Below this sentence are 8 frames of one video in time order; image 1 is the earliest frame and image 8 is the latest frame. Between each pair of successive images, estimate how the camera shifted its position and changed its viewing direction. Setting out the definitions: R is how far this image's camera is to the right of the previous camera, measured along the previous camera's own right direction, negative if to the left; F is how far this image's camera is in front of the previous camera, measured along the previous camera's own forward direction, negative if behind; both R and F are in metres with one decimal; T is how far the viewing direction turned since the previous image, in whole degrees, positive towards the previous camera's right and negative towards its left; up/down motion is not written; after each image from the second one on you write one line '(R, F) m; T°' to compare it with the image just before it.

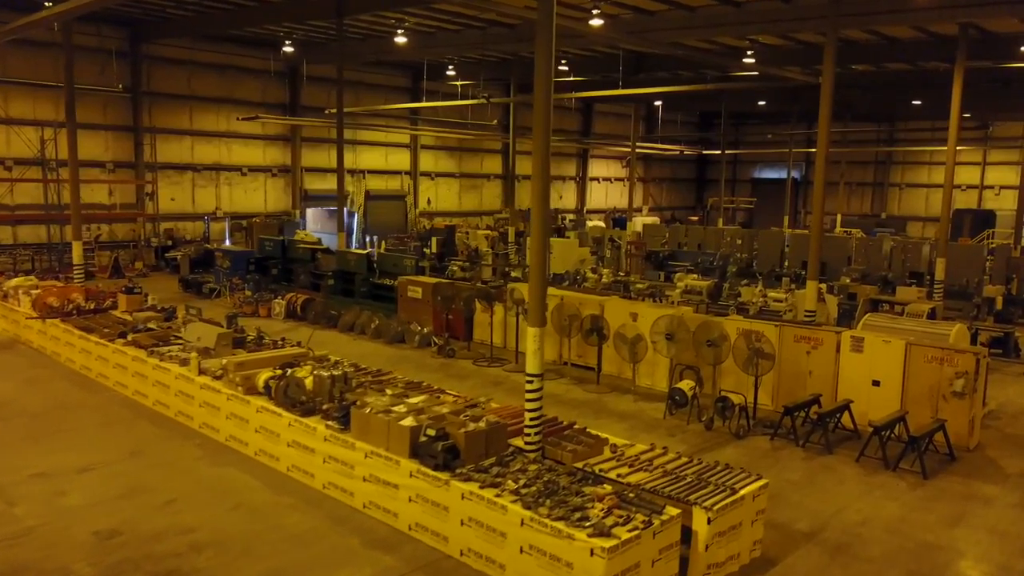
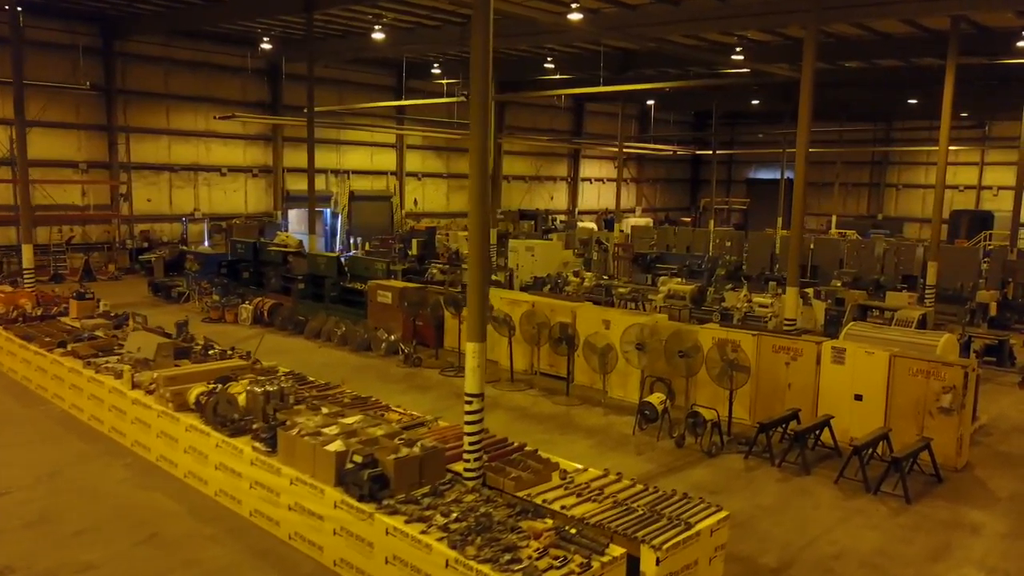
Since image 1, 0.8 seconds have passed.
(+0.3, +0.4) m; 0°
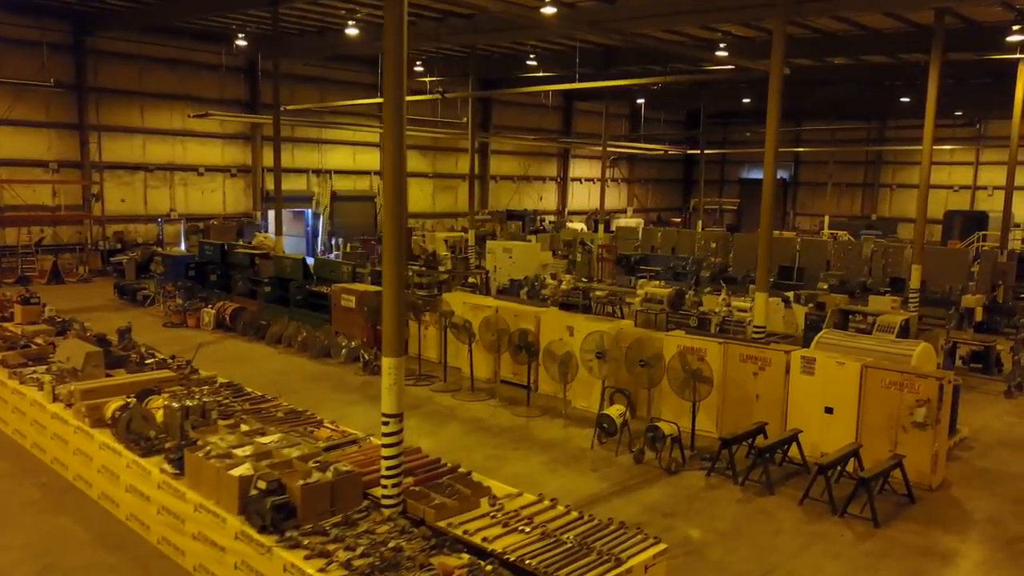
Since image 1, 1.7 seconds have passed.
(+0.3, +0.4) m; 0°
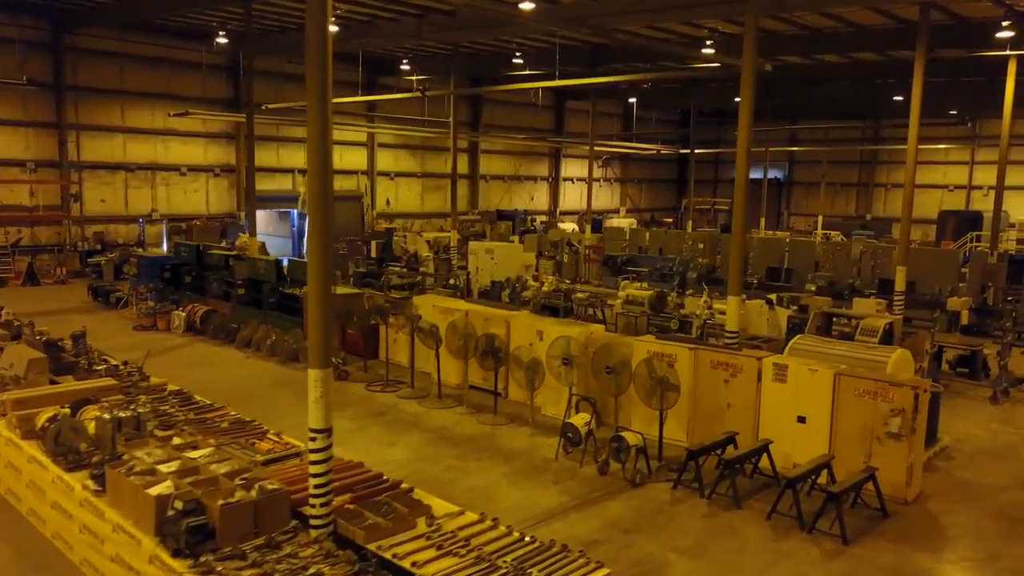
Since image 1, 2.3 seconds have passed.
(+0.3, +0.2) m; 0°
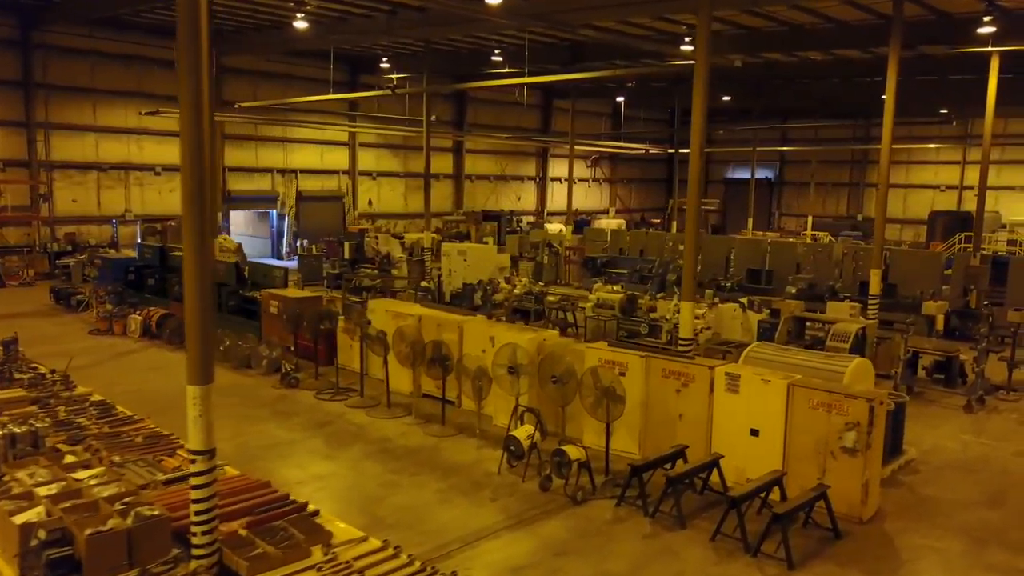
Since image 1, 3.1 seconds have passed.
(+0.4, +0.3) m; 0°
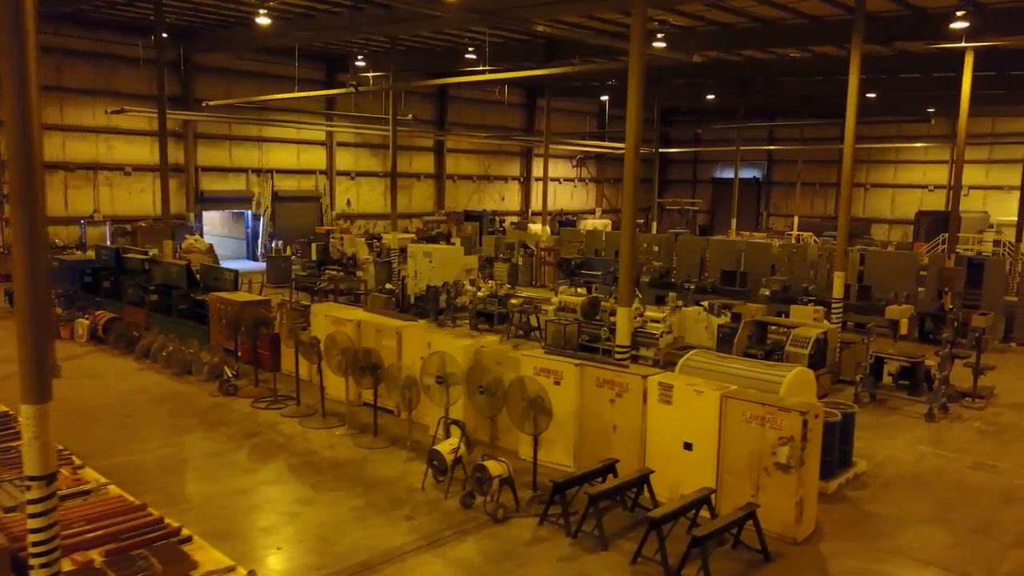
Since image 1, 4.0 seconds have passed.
(+0.5, +0.3) m; 0°
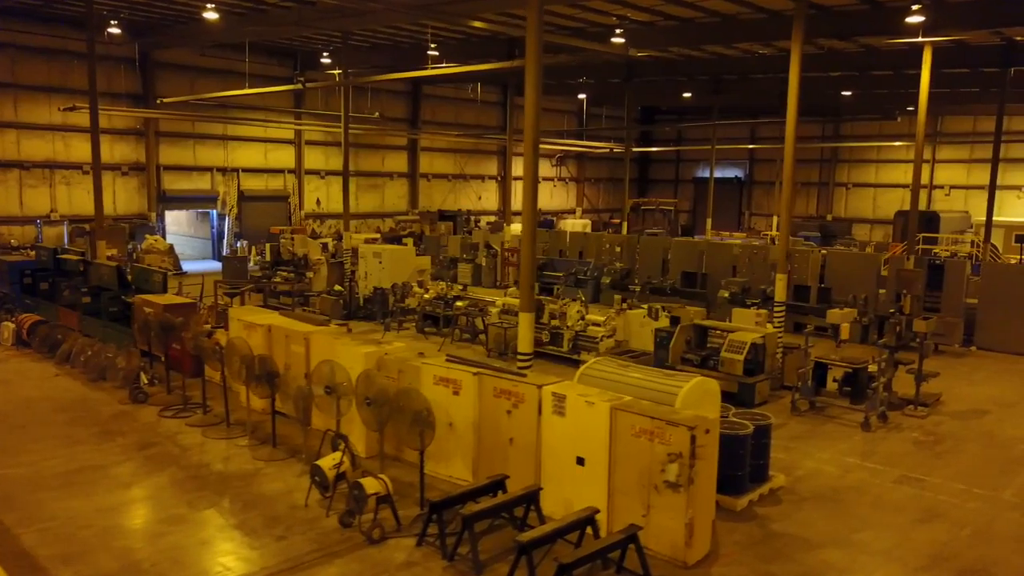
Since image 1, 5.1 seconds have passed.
(+0.6, +0.3) m; 0°
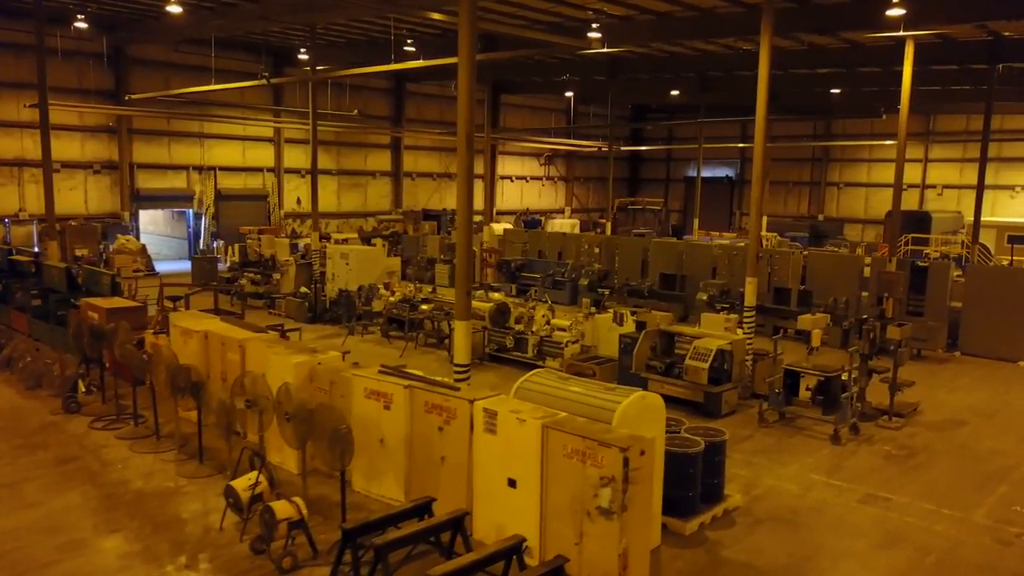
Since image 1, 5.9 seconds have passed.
(+0.4, +0.4) m; 0°
